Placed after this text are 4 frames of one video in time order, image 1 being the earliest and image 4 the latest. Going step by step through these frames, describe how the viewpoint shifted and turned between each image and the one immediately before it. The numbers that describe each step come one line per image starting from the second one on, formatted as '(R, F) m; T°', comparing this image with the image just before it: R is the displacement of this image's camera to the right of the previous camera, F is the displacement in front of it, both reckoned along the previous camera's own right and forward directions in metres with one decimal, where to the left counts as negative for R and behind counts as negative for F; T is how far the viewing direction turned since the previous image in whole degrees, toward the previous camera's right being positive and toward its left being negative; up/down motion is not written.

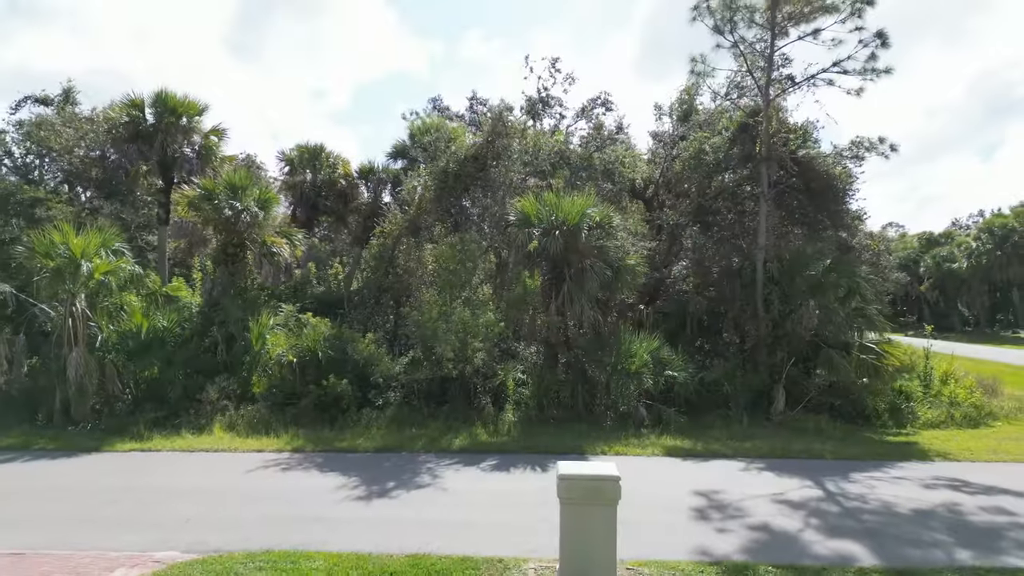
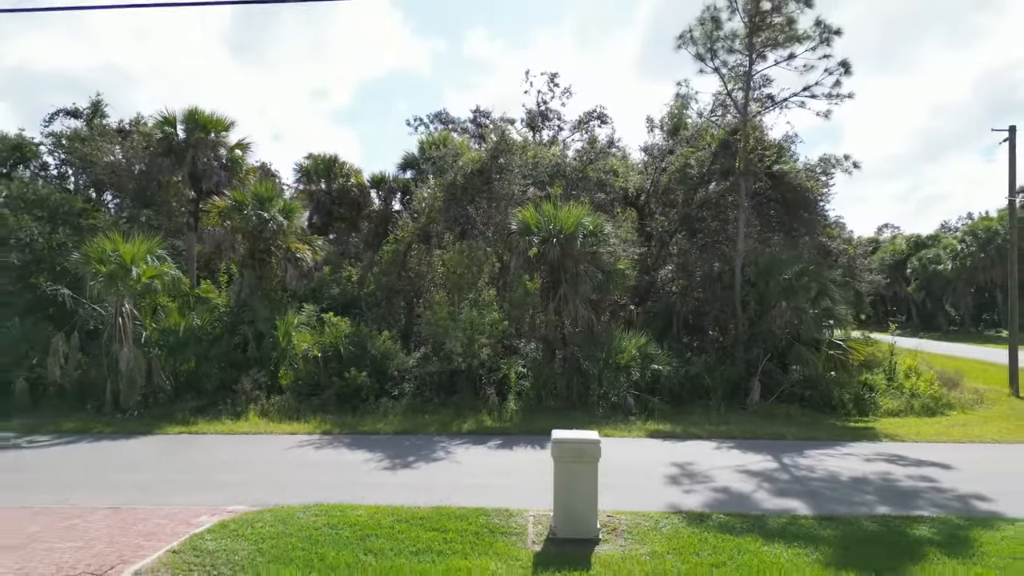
(0.0, -1.2) m; 0°
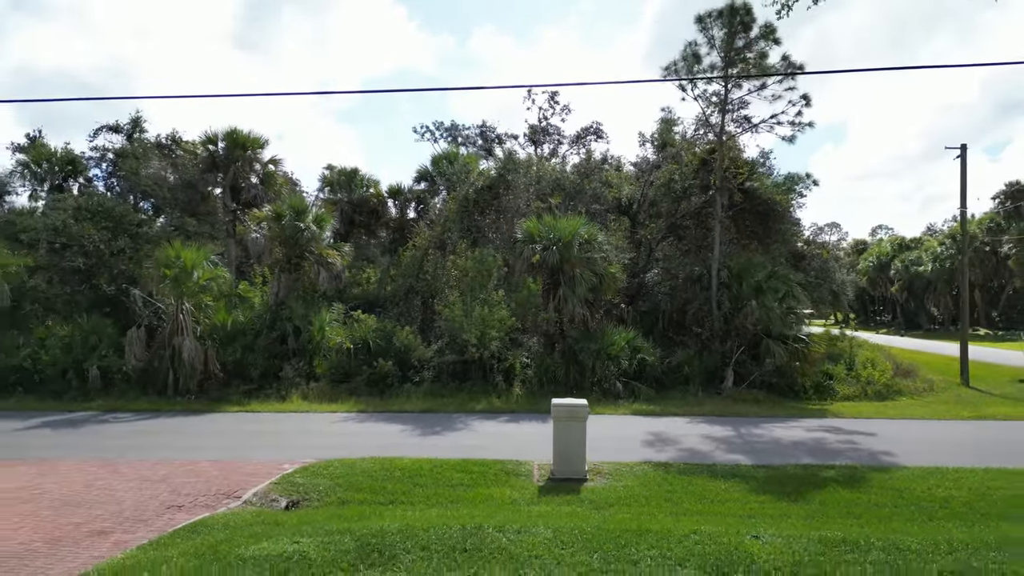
(-0.1, -1.9) m; 0°
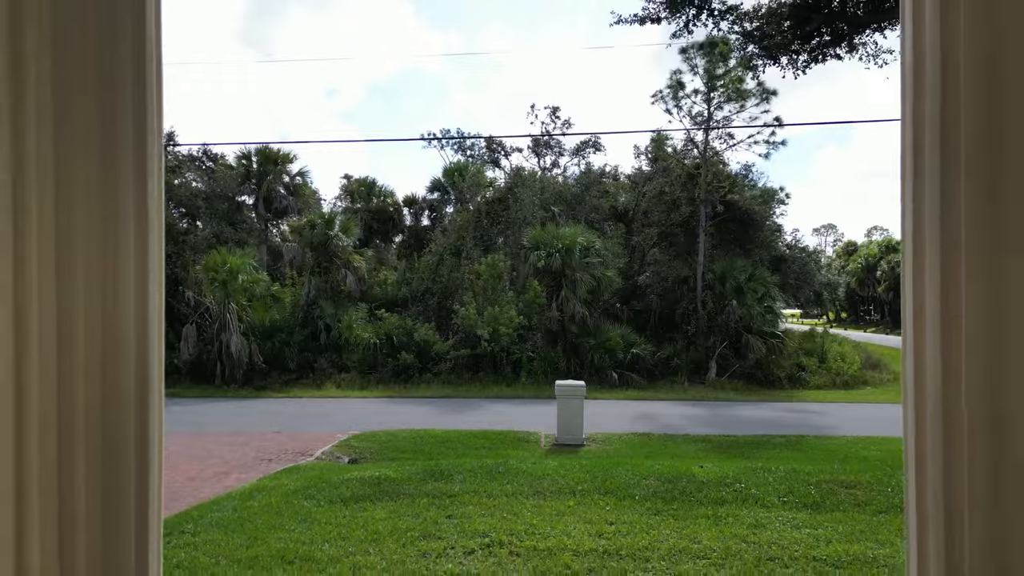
(-0.1, -1.8) m; 0°
